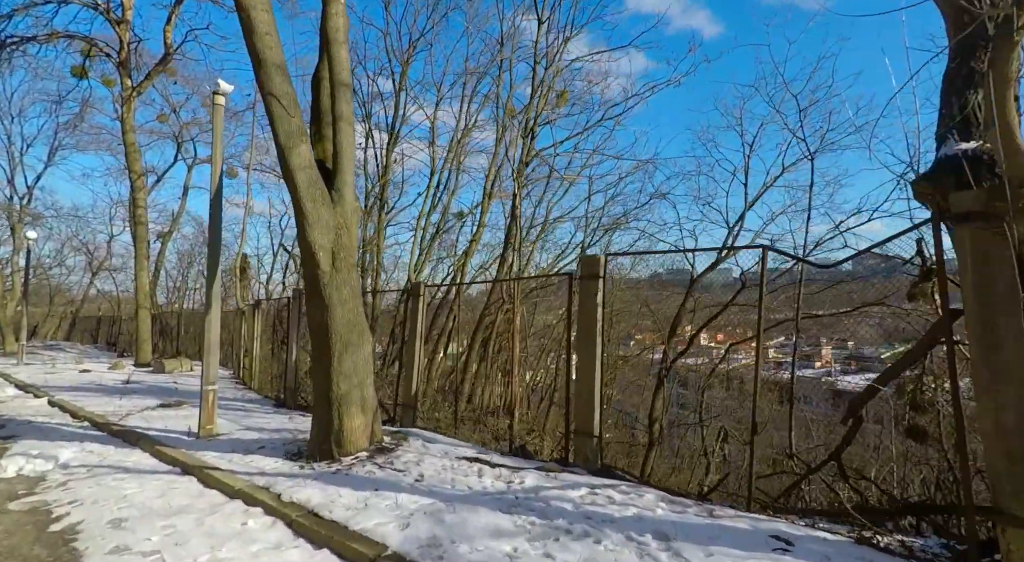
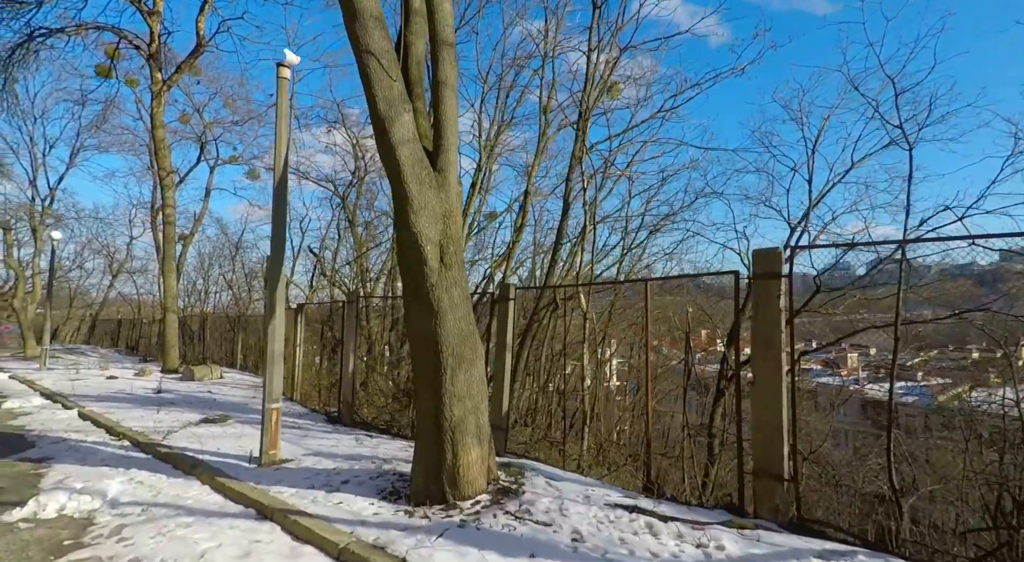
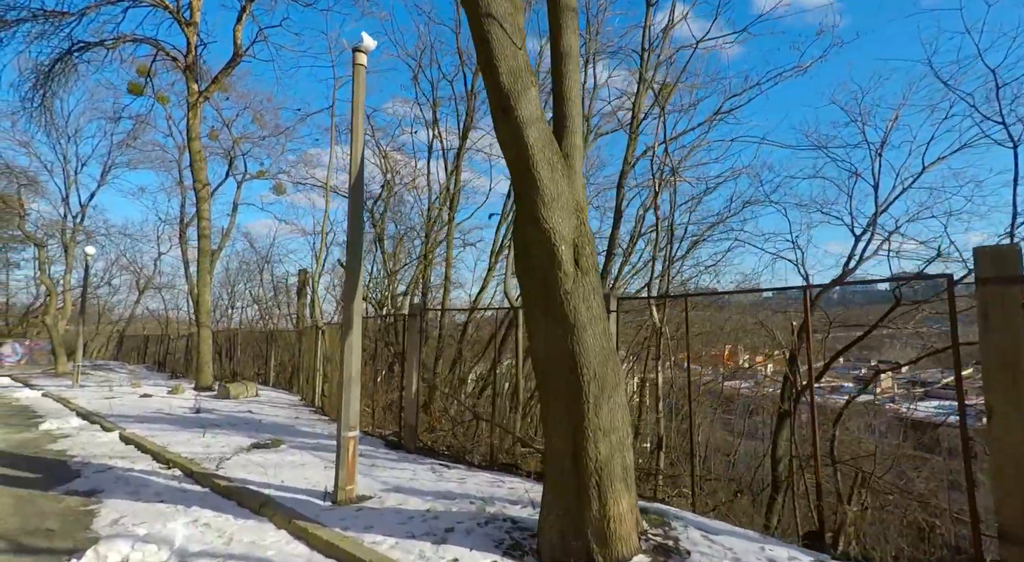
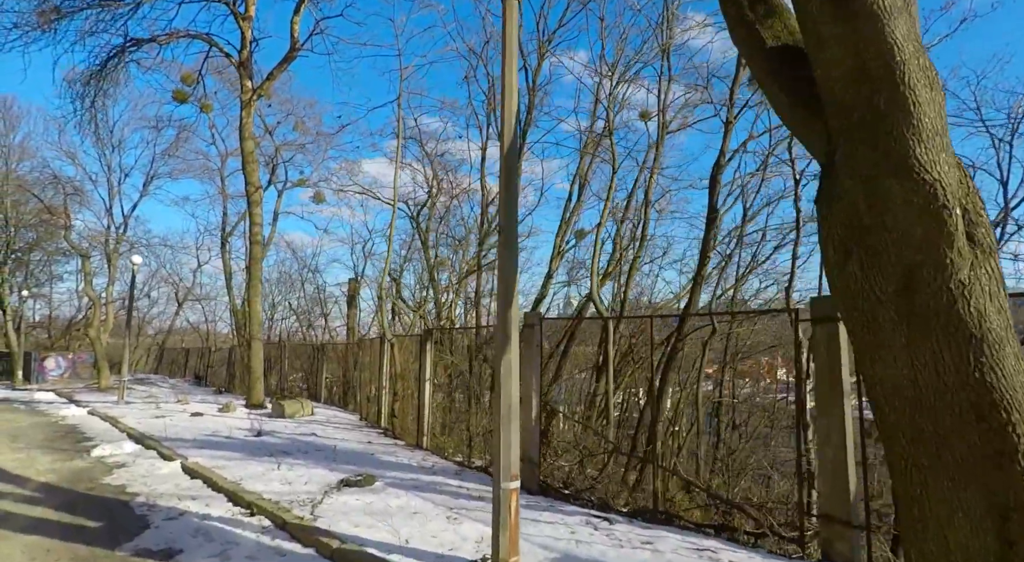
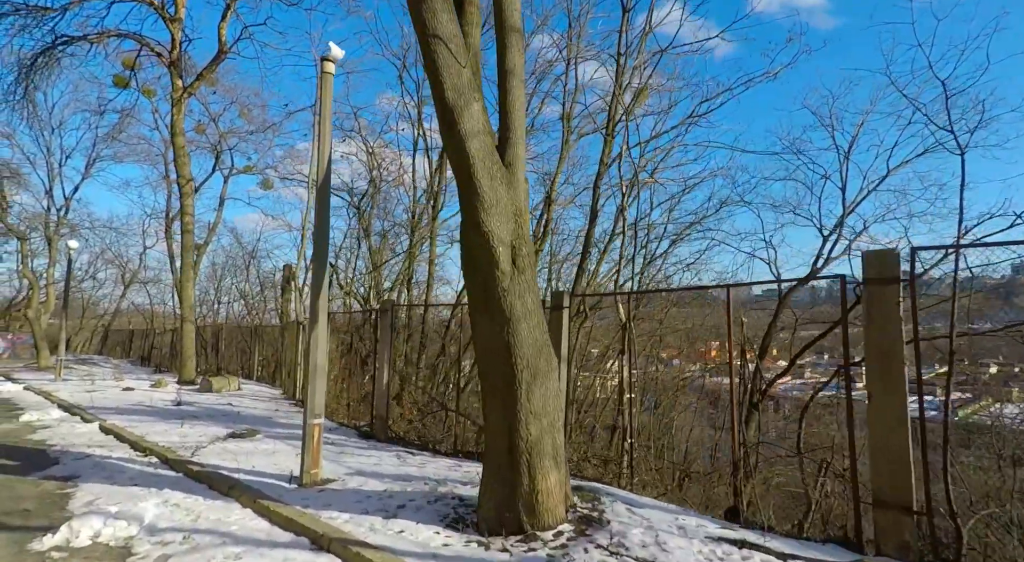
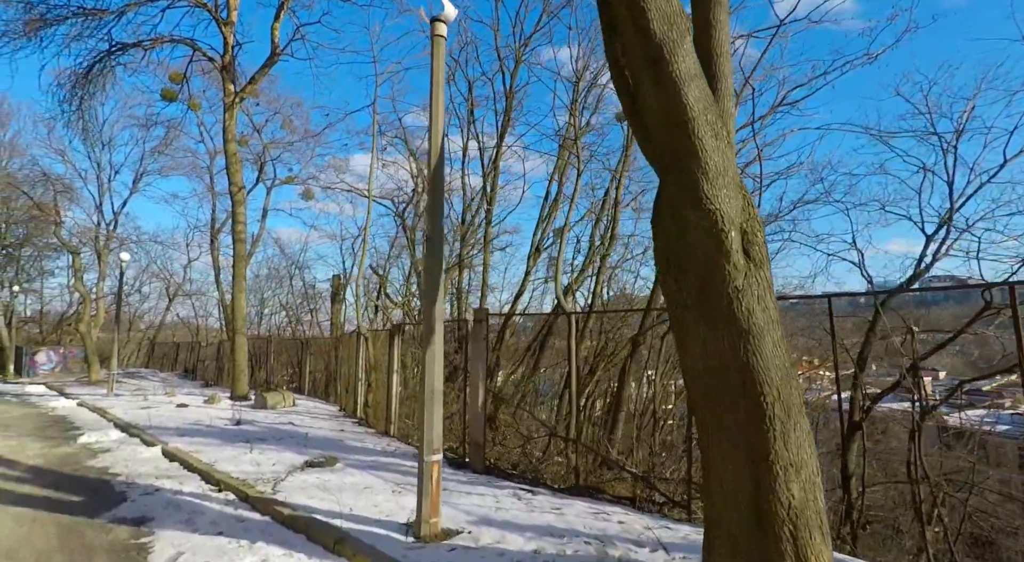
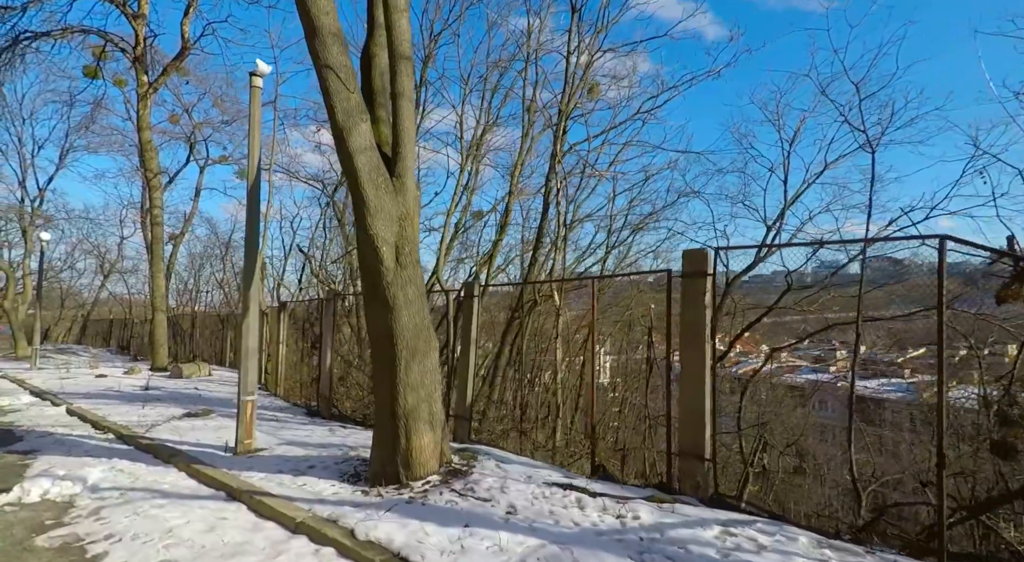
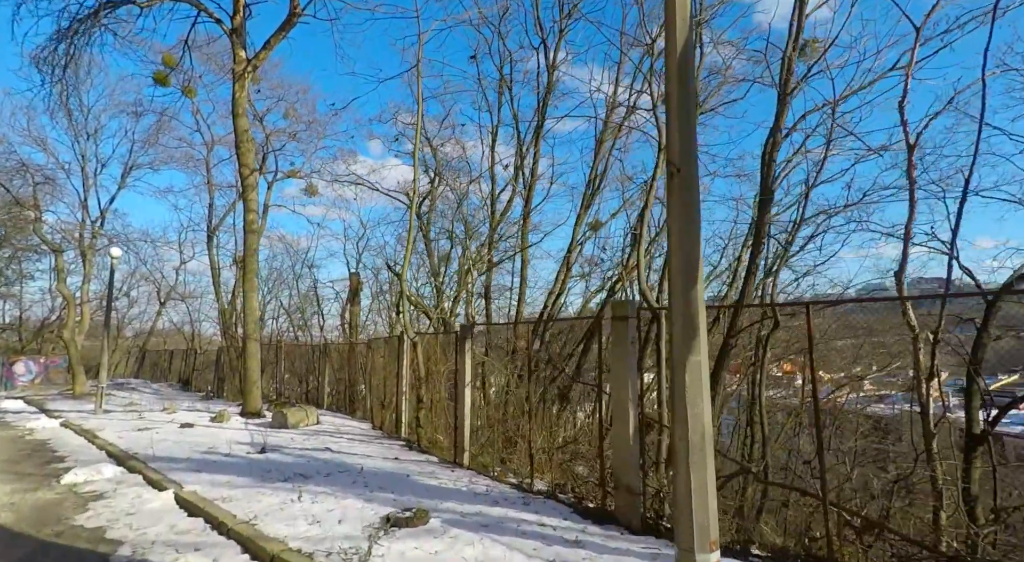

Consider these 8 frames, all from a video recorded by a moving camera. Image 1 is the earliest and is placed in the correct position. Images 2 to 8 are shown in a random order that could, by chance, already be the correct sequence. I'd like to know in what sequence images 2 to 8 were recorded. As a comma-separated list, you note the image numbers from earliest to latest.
7, 2, 5, 3, 6, 4, 8
